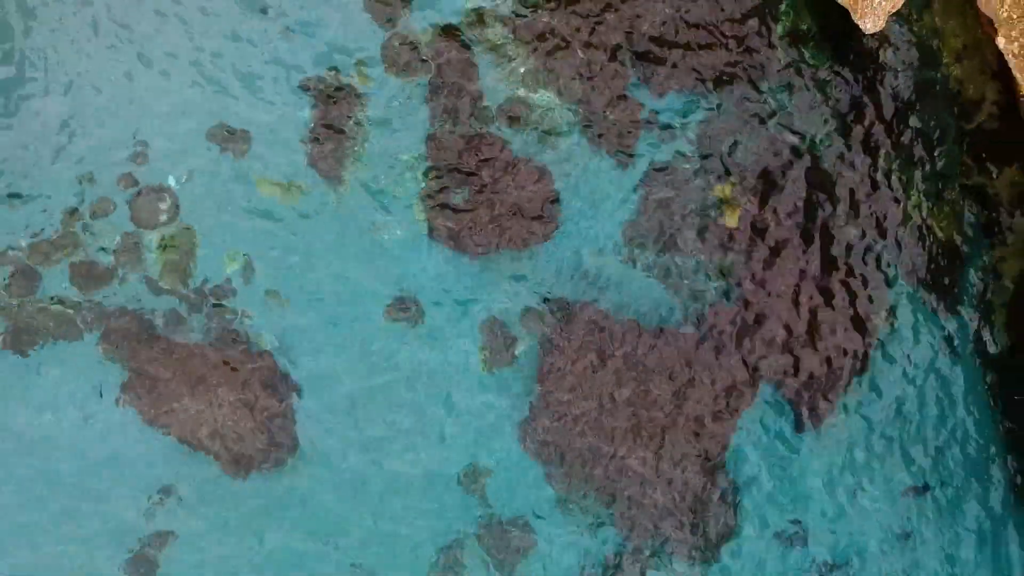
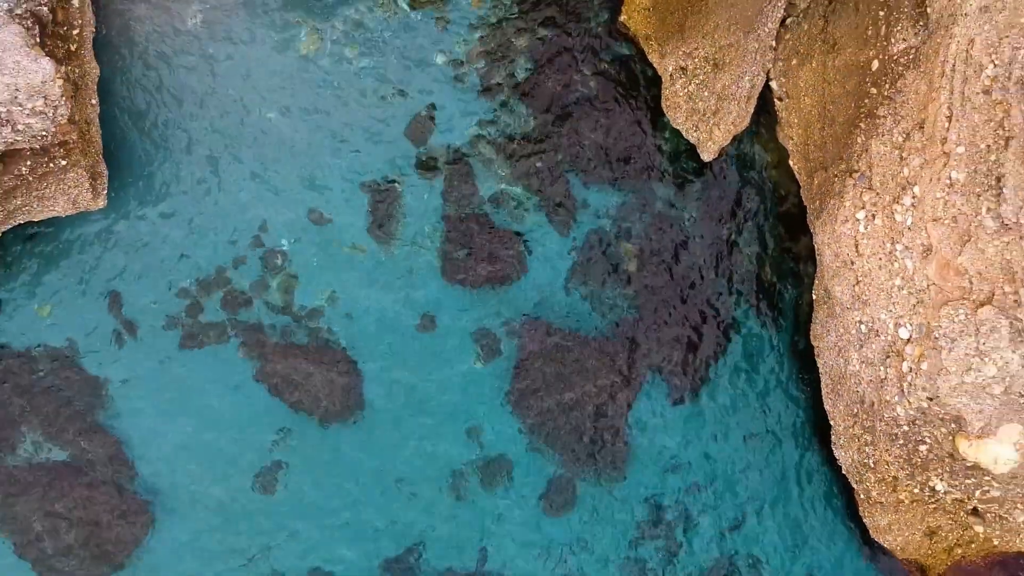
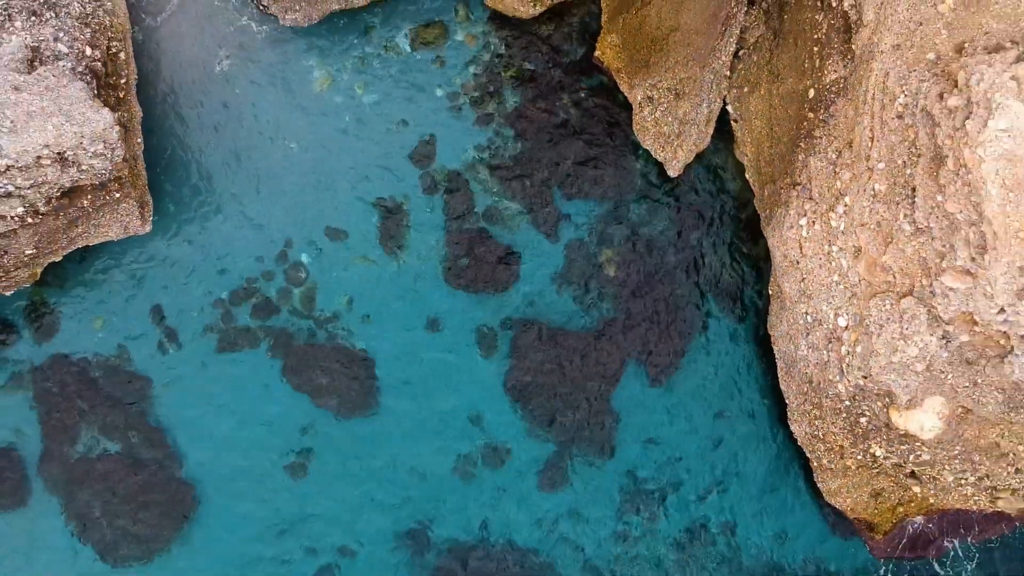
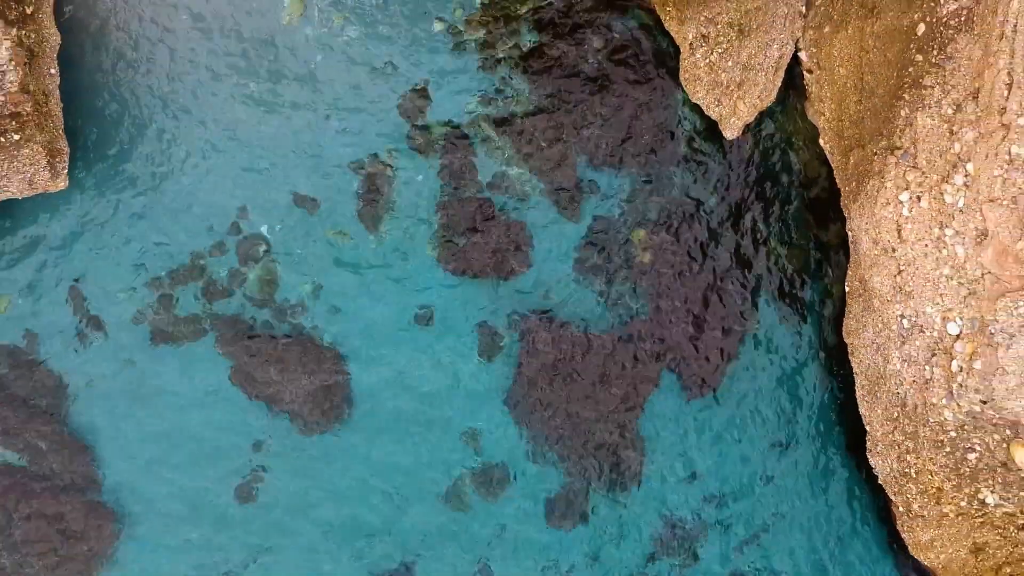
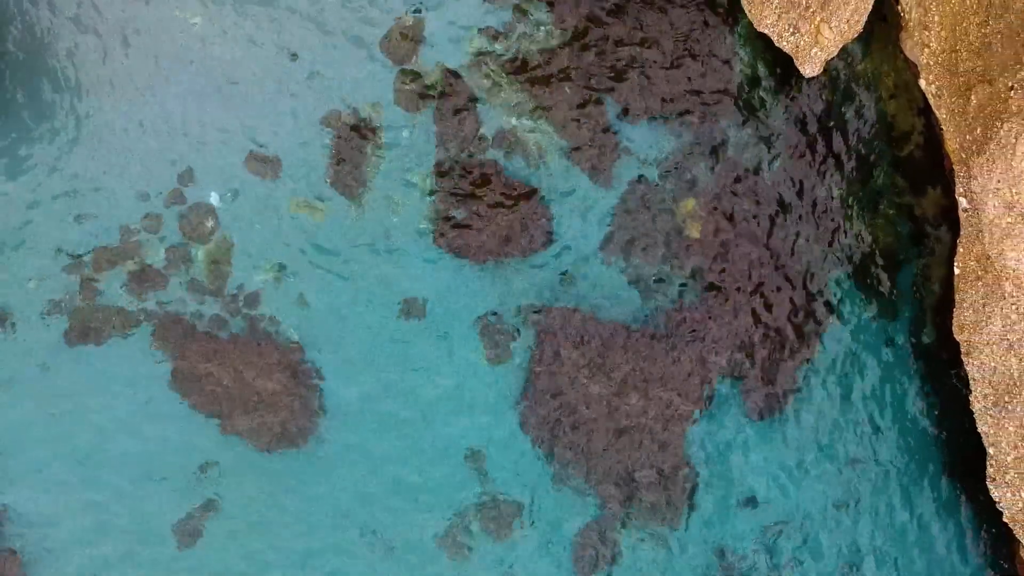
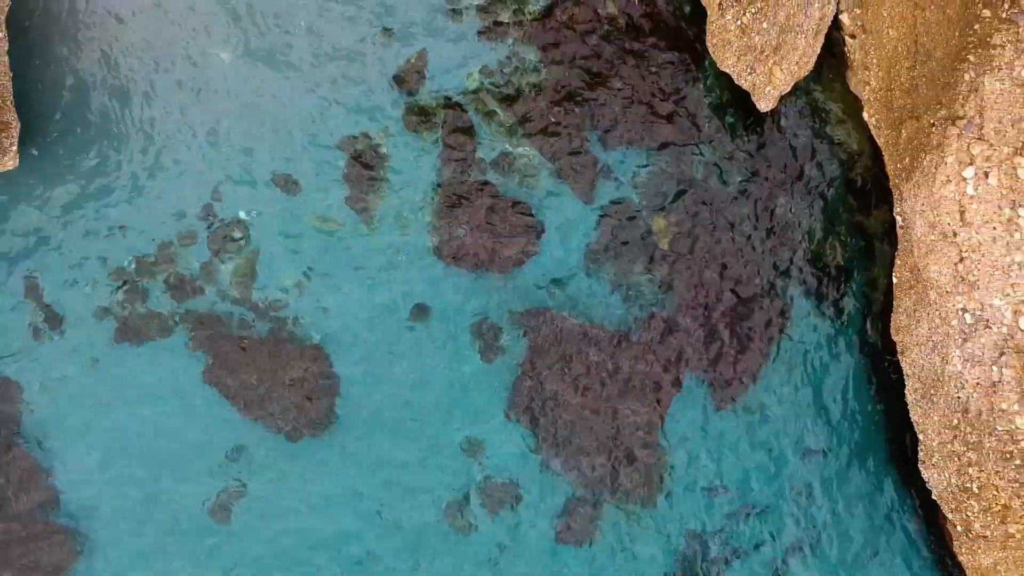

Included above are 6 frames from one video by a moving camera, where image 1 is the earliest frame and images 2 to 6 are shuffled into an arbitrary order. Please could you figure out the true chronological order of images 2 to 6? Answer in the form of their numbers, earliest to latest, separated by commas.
5, 6, 4, 2, 3
